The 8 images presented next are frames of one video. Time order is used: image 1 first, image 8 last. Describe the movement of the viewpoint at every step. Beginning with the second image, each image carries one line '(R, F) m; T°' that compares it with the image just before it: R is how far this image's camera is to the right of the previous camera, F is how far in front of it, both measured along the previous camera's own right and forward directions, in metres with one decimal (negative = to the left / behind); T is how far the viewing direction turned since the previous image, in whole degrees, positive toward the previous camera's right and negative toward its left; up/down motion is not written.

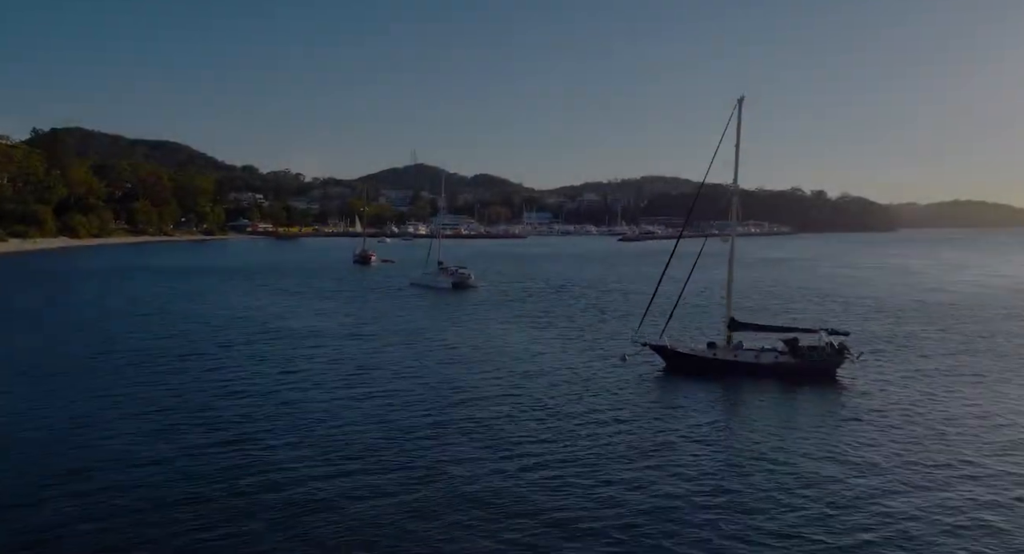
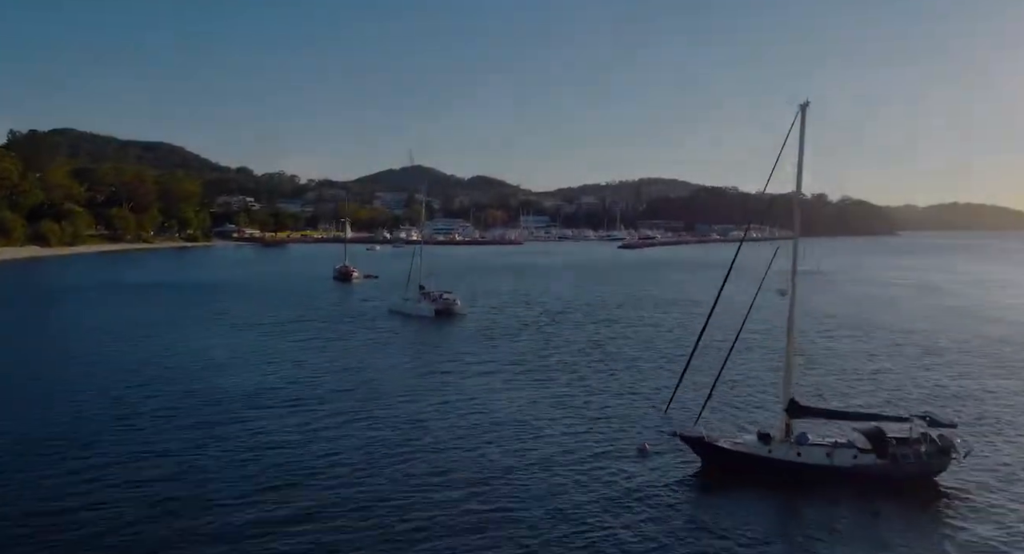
(+0.1, +1.7) m; 0°
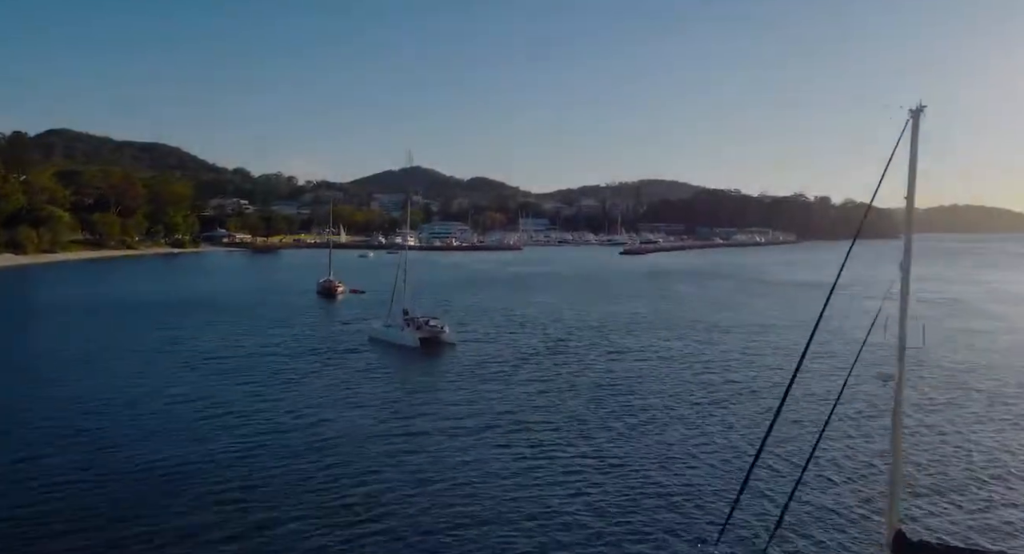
(+0.1, +1.4) m; 0°
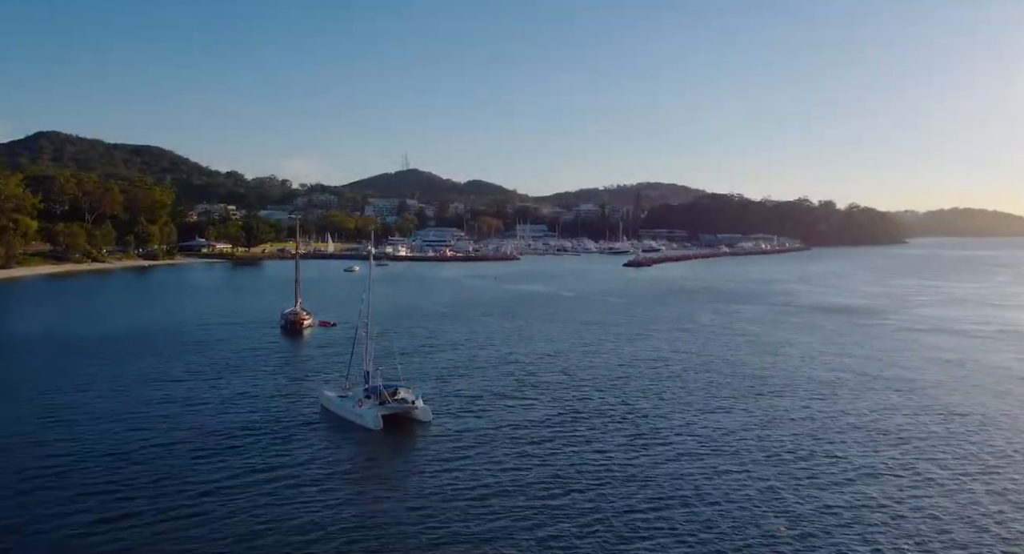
(0.0, +2.7) m; 0°
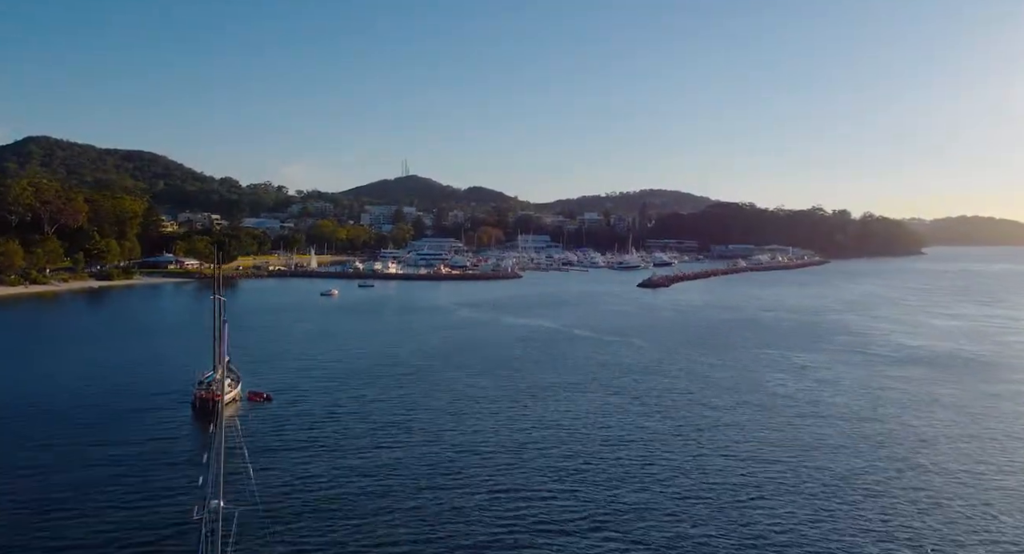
(0.0, +4.5) m; 0°
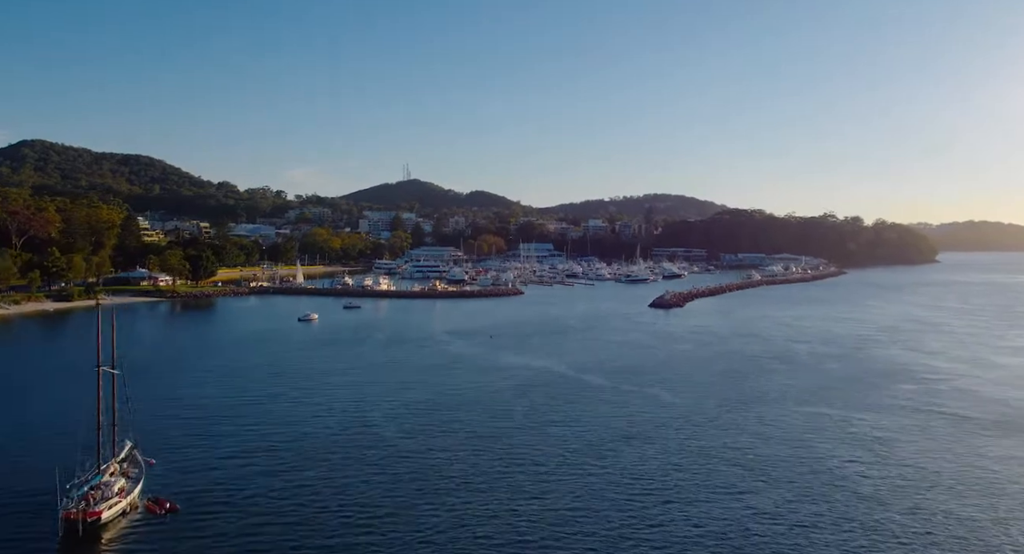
(+0.1, +3.2) m; 0°
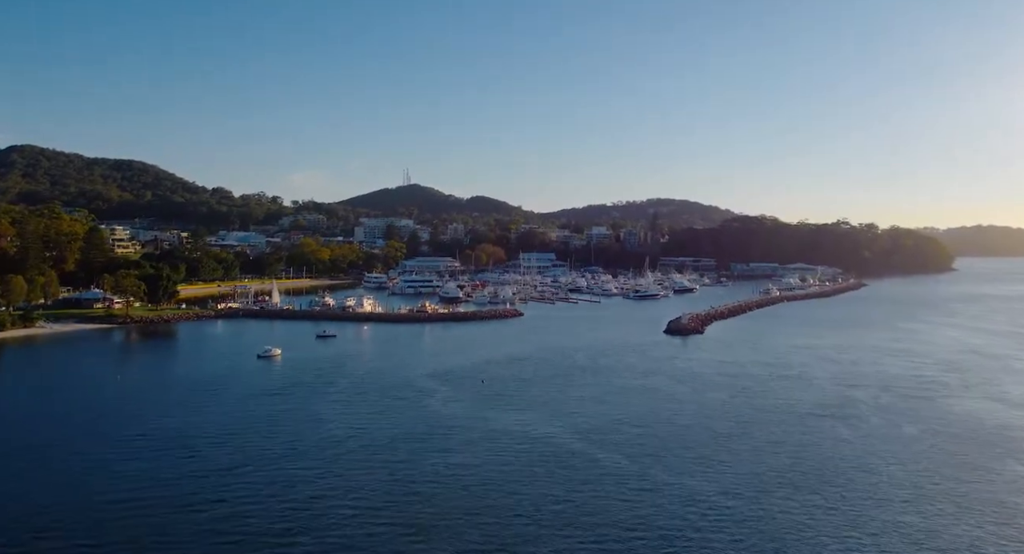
(+0.2, +4.1) m; 0°
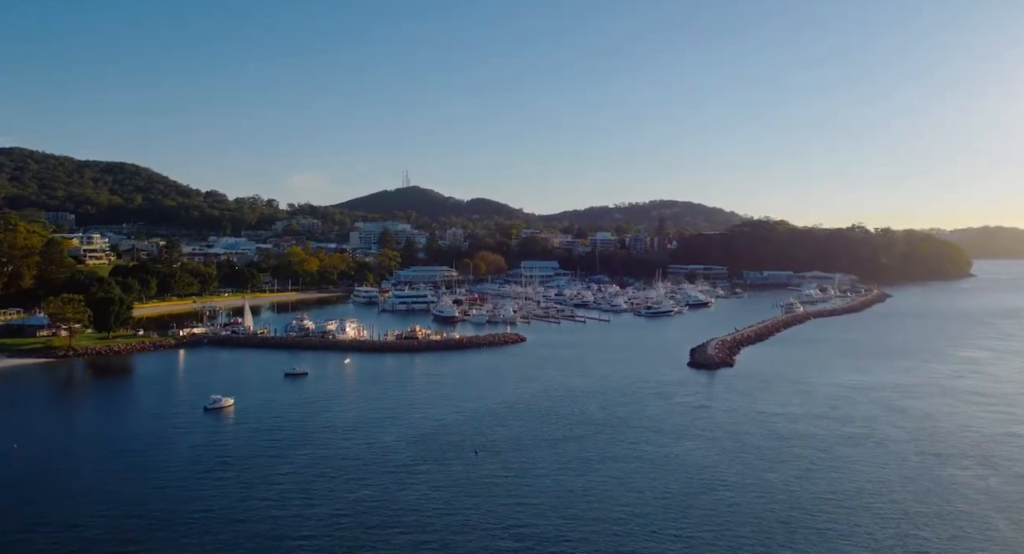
(0.0, +4.1) m; 0°
